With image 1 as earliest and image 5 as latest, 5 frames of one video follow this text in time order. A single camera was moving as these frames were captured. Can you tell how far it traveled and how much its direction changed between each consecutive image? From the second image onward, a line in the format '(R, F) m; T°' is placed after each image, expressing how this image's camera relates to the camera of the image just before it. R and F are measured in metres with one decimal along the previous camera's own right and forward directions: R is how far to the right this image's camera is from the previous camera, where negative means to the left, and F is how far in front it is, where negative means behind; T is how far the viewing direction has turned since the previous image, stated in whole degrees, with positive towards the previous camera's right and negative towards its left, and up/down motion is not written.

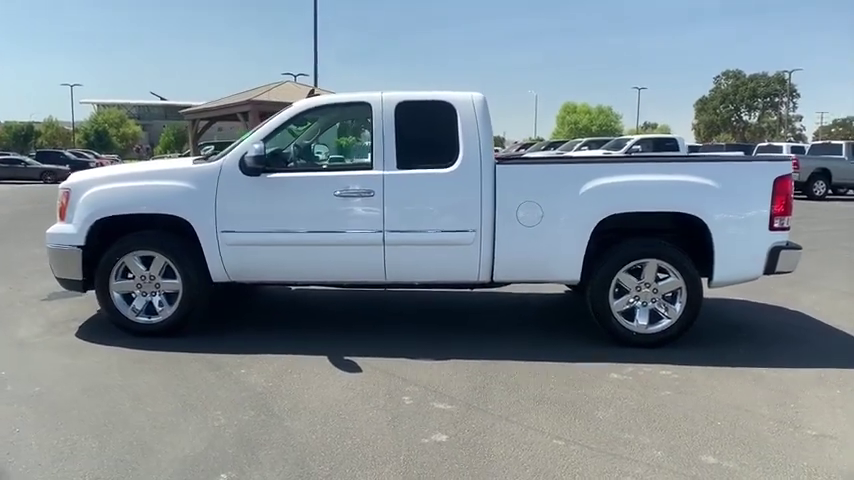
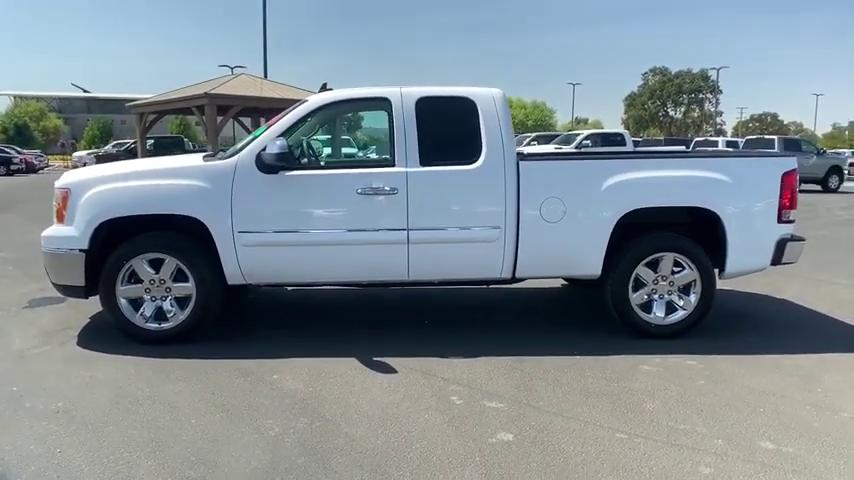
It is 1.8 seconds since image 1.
(-0.8, +0.1) m; +6°
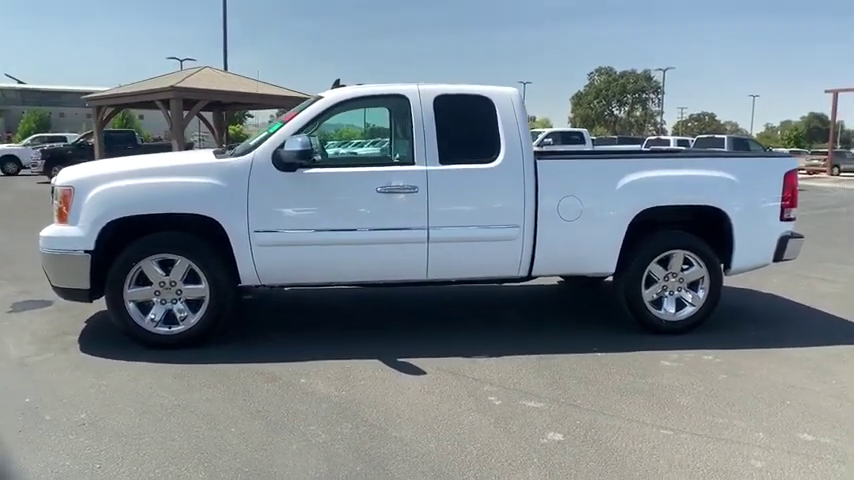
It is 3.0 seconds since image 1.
(-0.6, +0.1) m; +5°
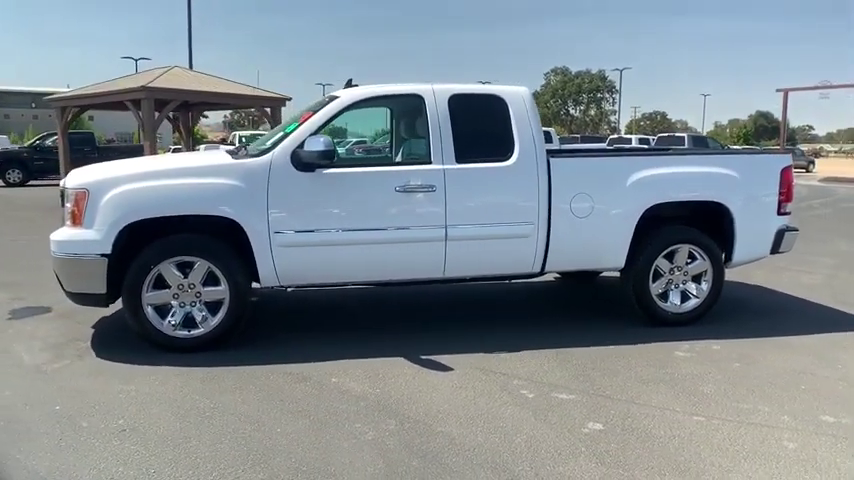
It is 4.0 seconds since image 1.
(-0.5, 0.0) m; +4°
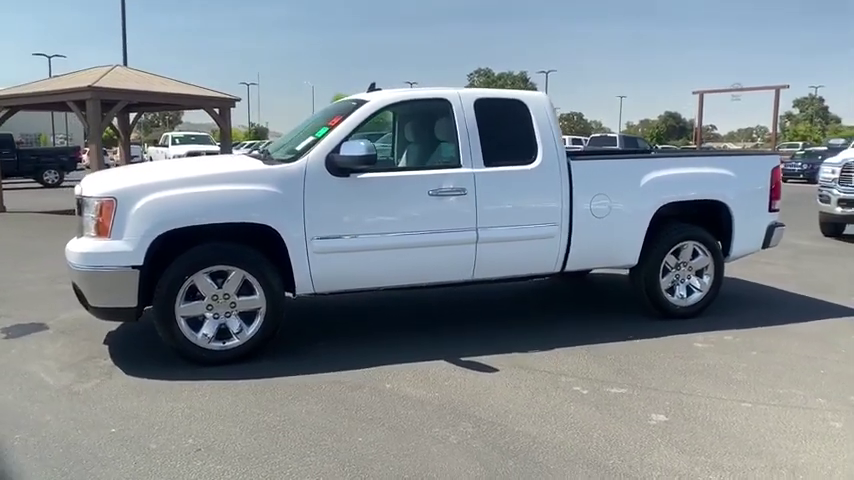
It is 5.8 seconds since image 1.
(-1.0, 0.0) m; +7°
